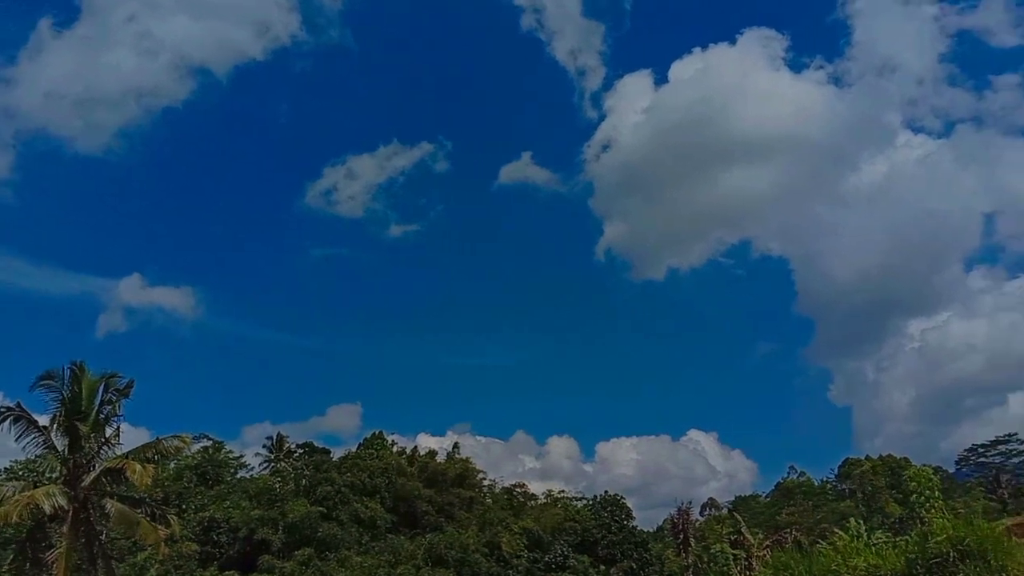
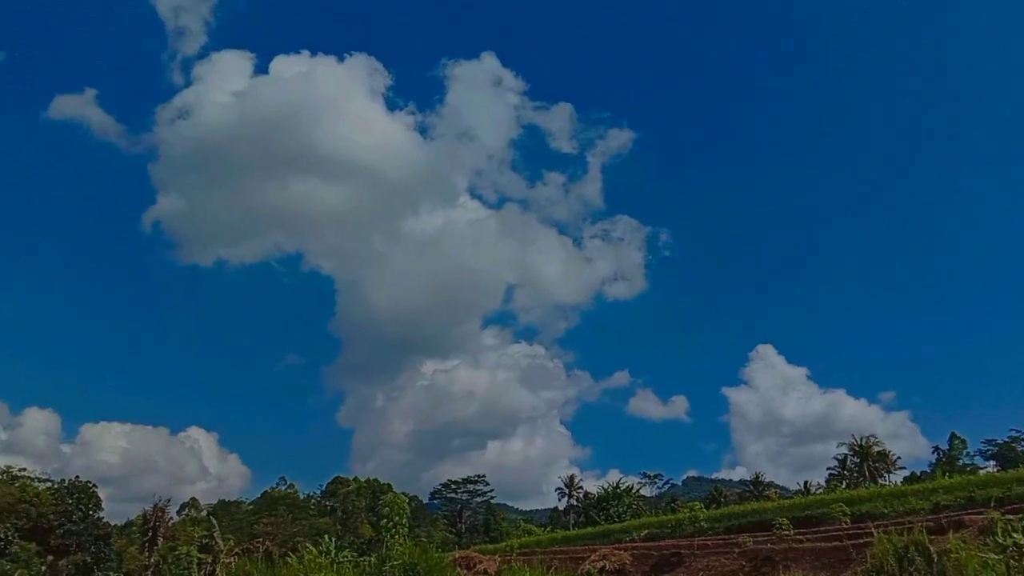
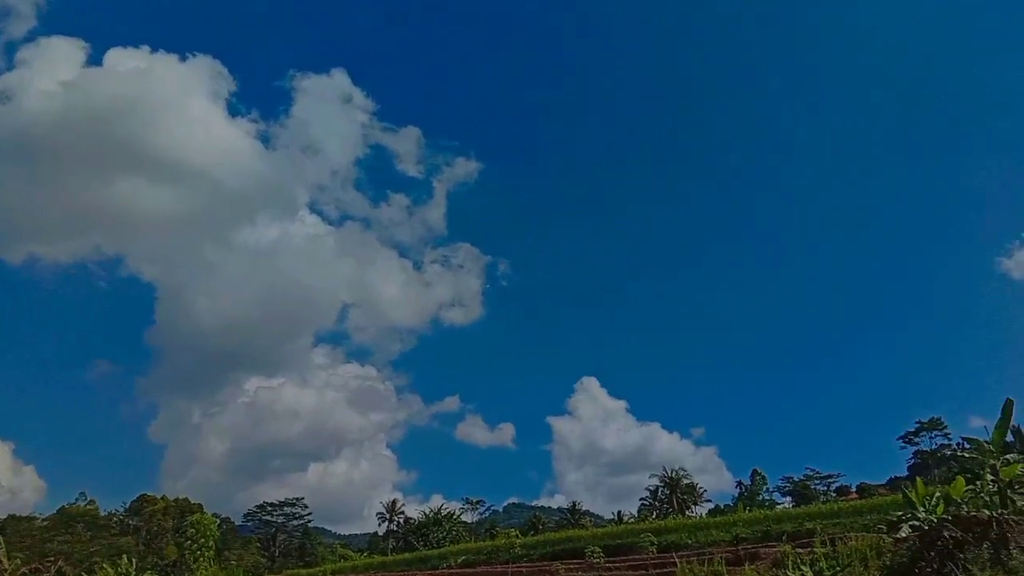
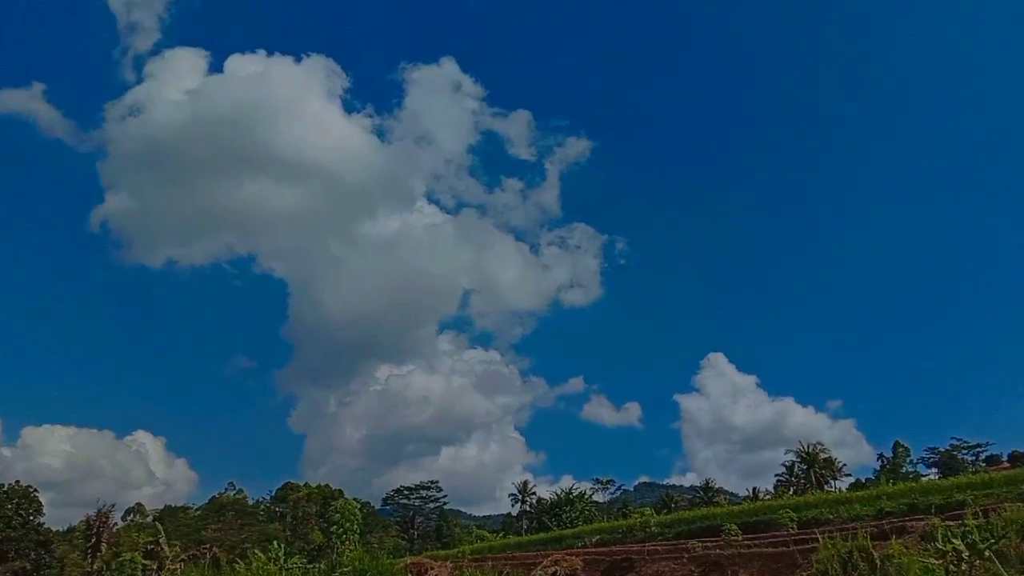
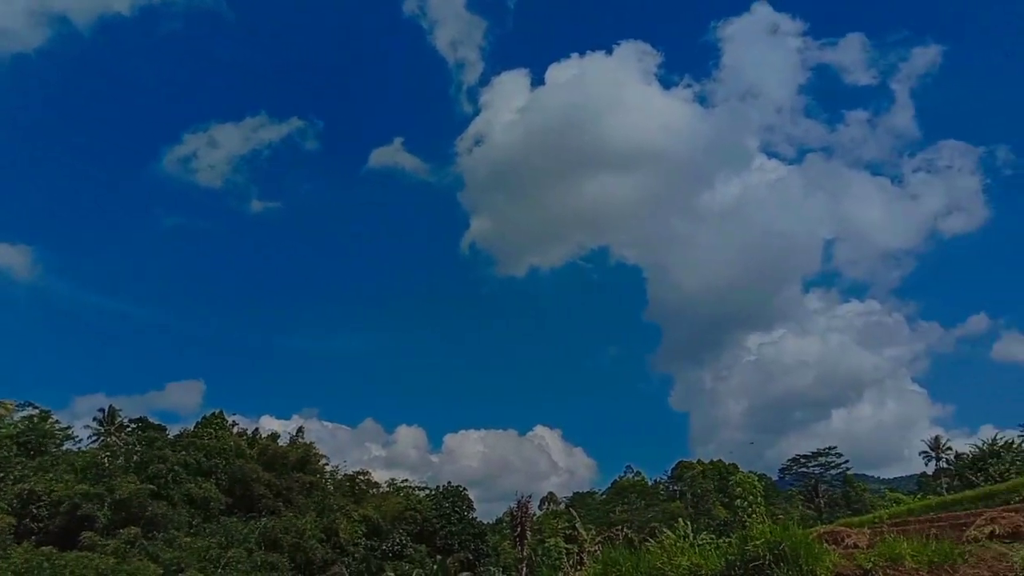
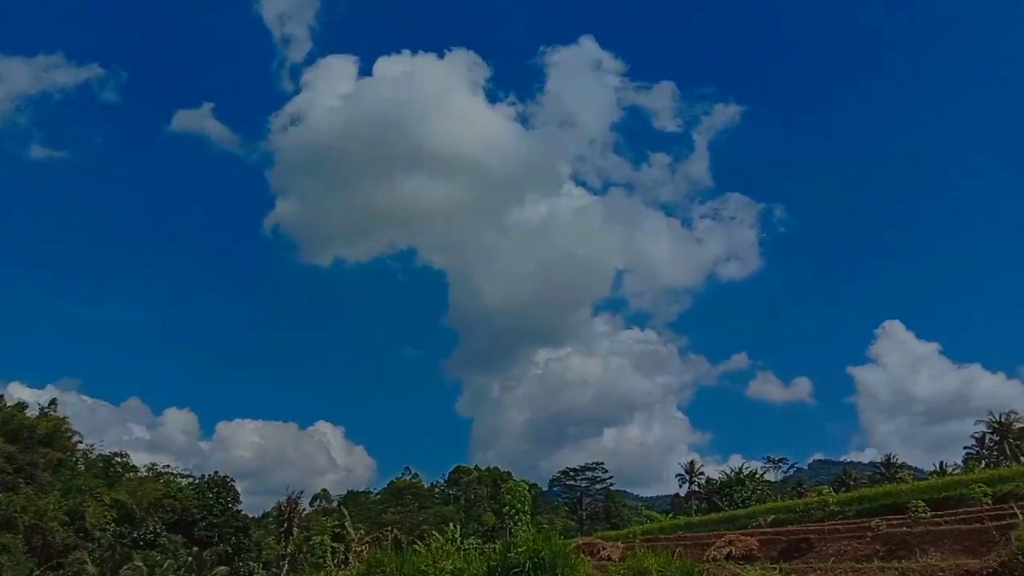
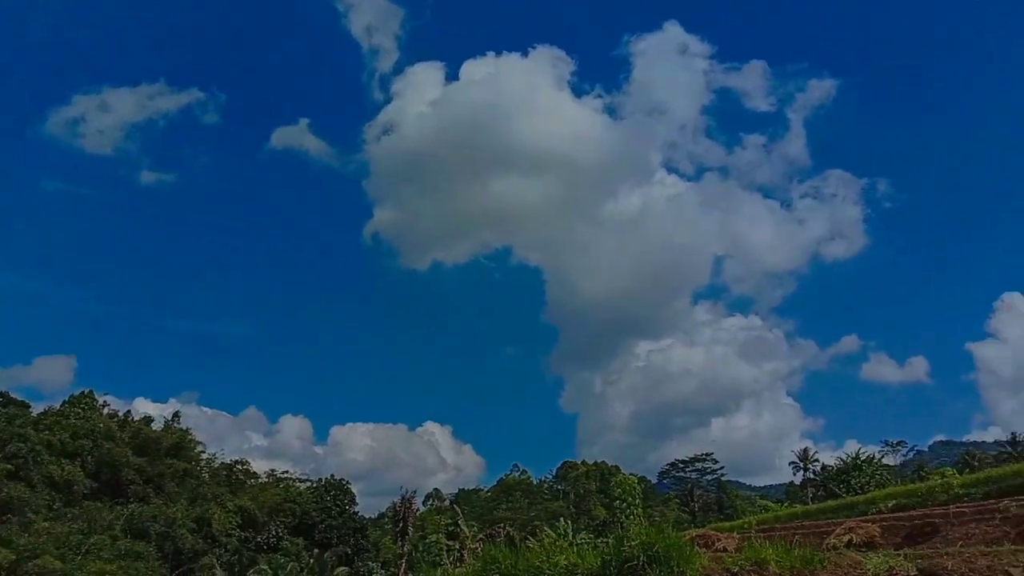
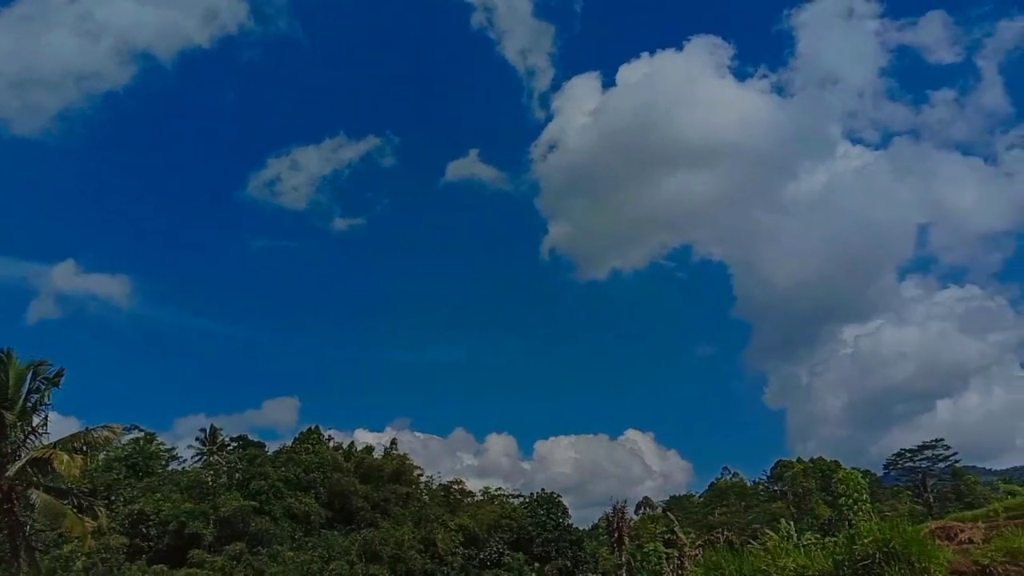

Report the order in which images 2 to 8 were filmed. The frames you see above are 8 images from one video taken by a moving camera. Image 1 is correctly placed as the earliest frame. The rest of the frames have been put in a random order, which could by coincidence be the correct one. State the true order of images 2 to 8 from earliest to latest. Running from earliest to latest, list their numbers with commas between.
8, 5, 7, 6, 2, 4, 3
